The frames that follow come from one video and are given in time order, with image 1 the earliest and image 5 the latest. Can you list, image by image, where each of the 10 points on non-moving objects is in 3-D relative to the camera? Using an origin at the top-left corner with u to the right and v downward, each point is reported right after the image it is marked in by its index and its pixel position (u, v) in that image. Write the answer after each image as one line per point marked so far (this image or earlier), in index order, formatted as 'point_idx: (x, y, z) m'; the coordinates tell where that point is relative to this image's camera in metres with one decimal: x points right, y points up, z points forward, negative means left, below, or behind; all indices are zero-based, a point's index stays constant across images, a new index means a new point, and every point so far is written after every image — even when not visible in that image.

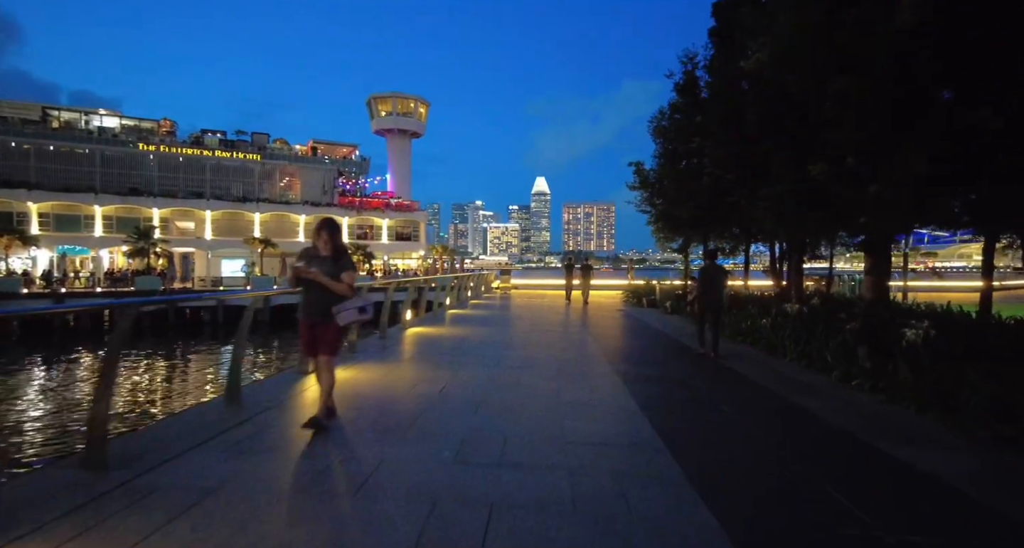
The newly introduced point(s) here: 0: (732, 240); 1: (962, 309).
0: (+8.5, +1.3, +19.5) m
1: (+9.1, -0.7, +10.2) m
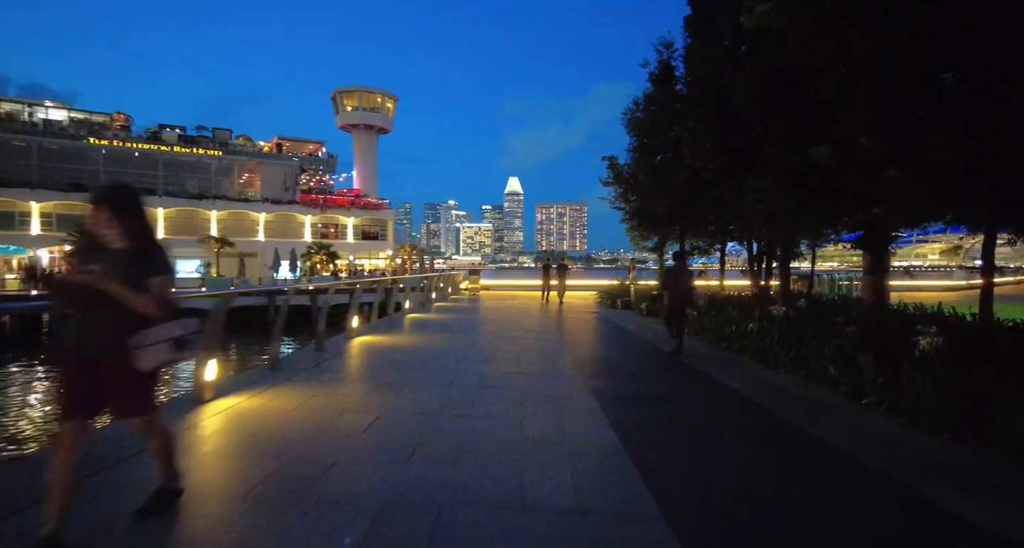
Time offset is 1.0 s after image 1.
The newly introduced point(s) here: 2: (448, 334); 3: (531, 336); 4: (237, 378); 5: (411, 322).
0: (+7.3, +1.3, +18.8) m
1: (+8.4, -0.7, +9.6) m
2: (-1.4, -1.3, +11.2) m
3: (+0.4, -1.5, +12.0) m
4: (-3.0, -1.1, +5.4) m
5: (-2.5, -1.2, +12.5) m
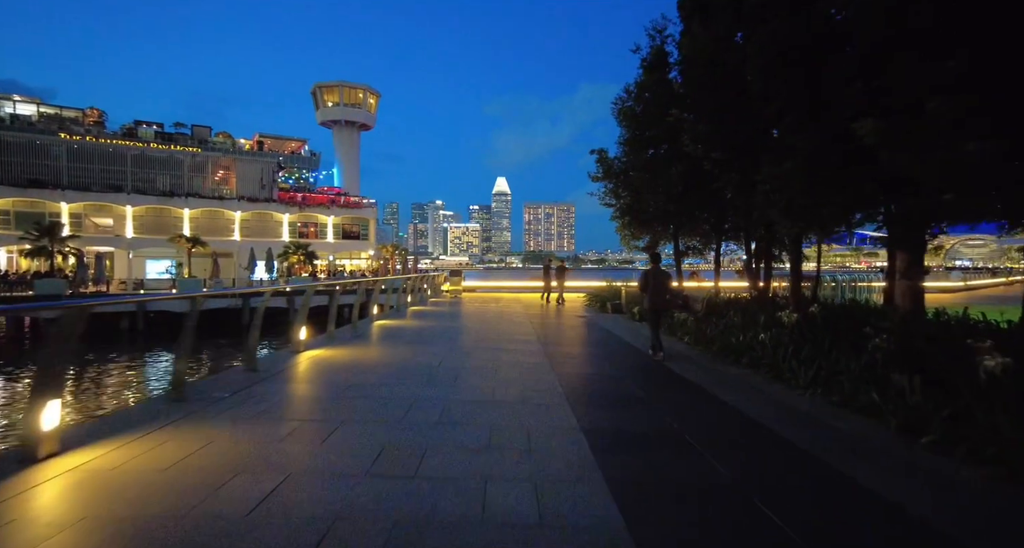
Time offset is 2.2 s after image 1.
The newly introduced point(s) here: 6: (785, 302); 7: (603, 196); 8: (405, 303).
0: (+6.7, +1.3, +17.8) m
1: (+8.0, -0.7, +8.6) m
2: (-1.9, -1.4, +10.0) m
3: (0.0, -1.5, +10.8) m
4: (-3.3, -1.2, +4.1) m
5: (-3.0, -1.2, +11.2) m
6: (+6.7, -0.7, +12.6) m
7: (+3.4, +3.0, +19.0) m
8: (-4.1, -1.1, +19.5) m
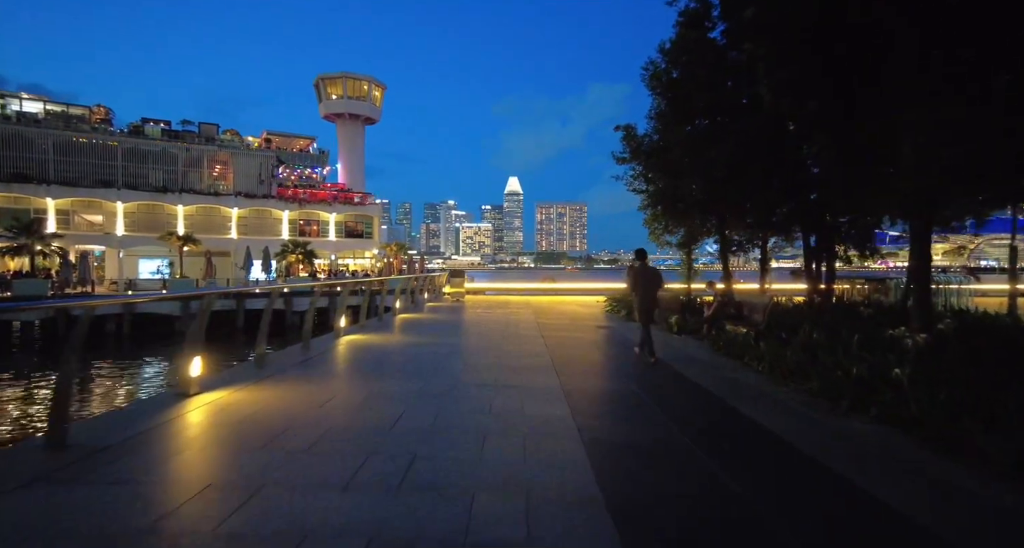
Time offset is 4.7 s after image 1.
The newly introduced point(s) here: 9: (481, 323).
0: (+7.0, +1.2, +15.1) m
1: (+8.1, -0.8, +5.8) m
2: (-1.8, -1.4, +7.4) m
3: (+0.1, -1.5, +8.2) m
4: (-3.3, -1.2, +1.7) m
5: (-2.8, -1.3, +8.7) m
6: (+6.8, -0.7, +9.8) m
7: (+3.8, +2.9, +16.4) m
8: (-3.8, -1.2, +17.1) m
9: (-0.8, -1.4, +14.4) m
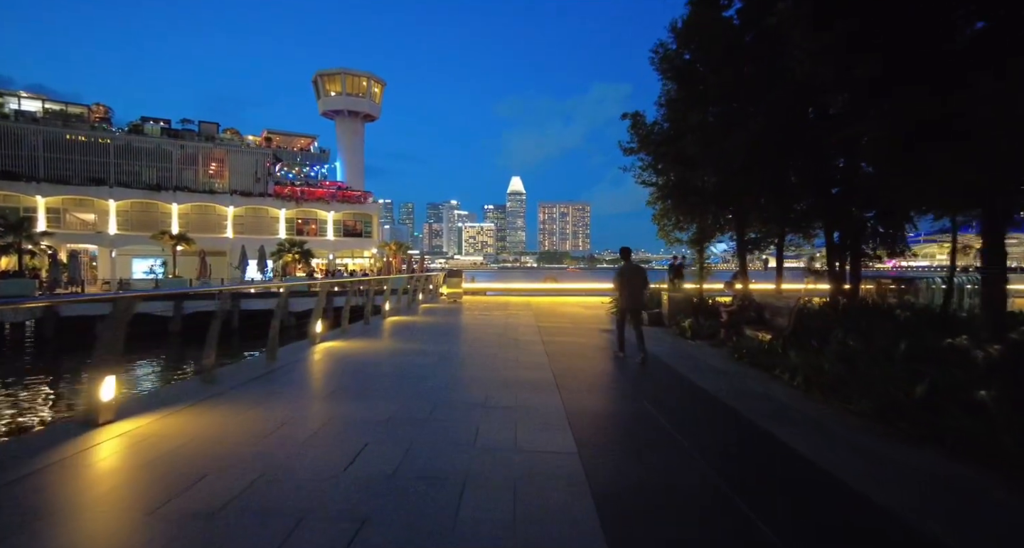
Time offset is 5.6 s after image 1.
0: (+7.0, +1.2, +14.1) m
1: (+8.0, -0.8, +4.8) m
2: (-1.8, -1.4, +6.5) m
3: (+0.1, -1.5, +7.3) m
4: (-3.4, -1.2, +0.7) m
5: (-2.9, -1.3, +7.8) m
6: (+6.7, -0.7, +8.8) m
7: (+3.7, +2.9, +15.4) m
8: (-3.8, -1.1, +16.1) m
9: (-0.9, -1.4, +13.5) m
